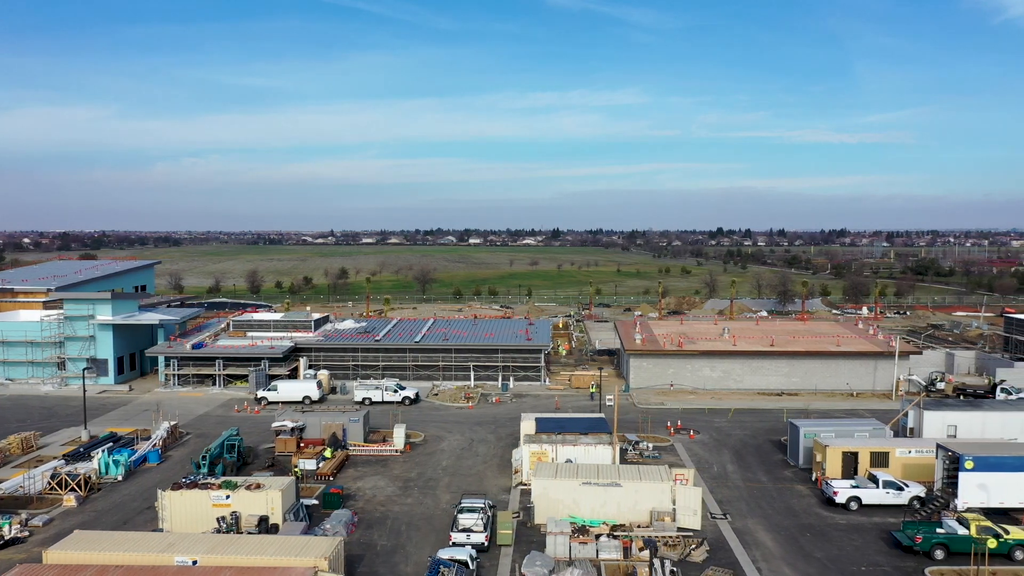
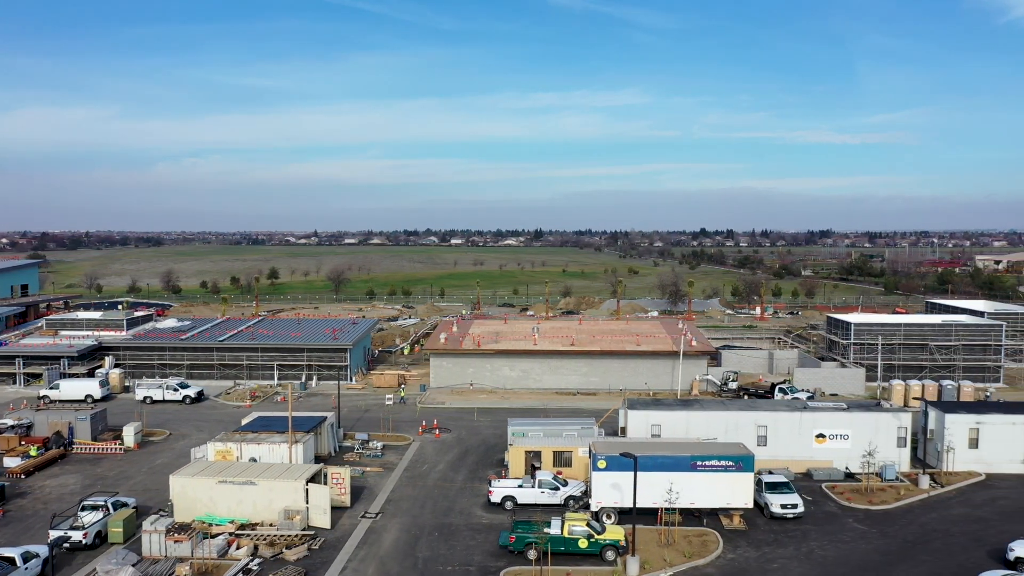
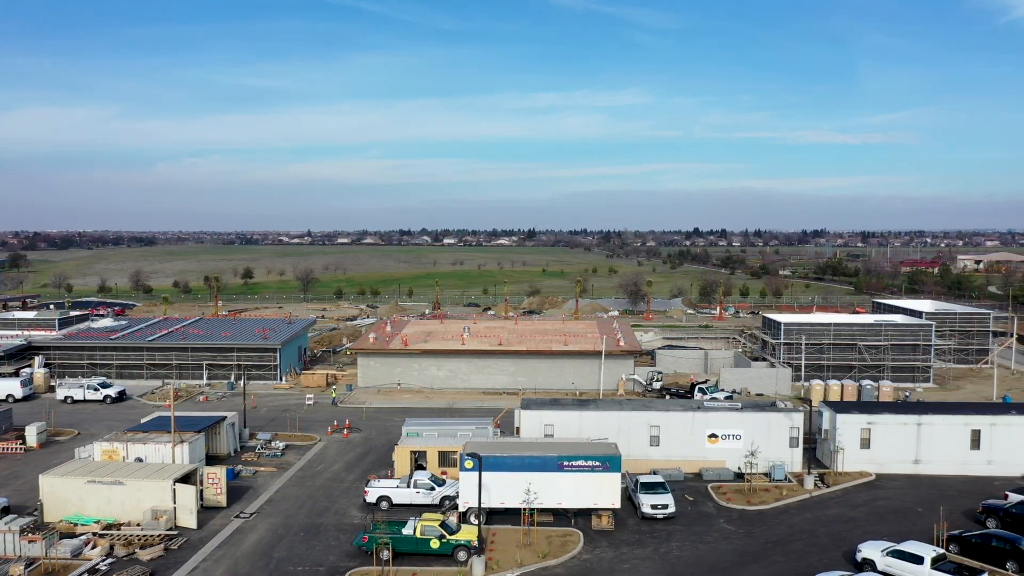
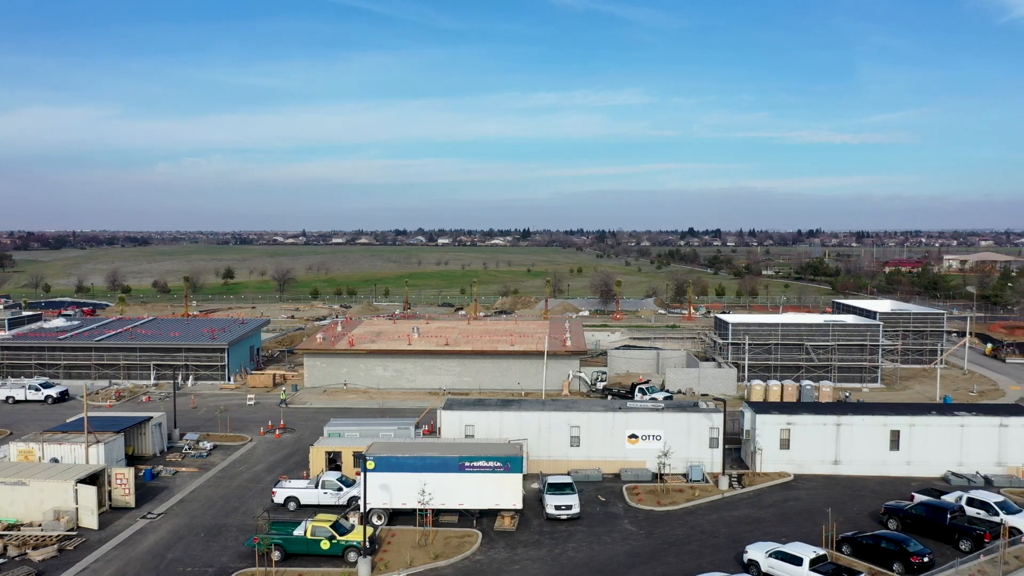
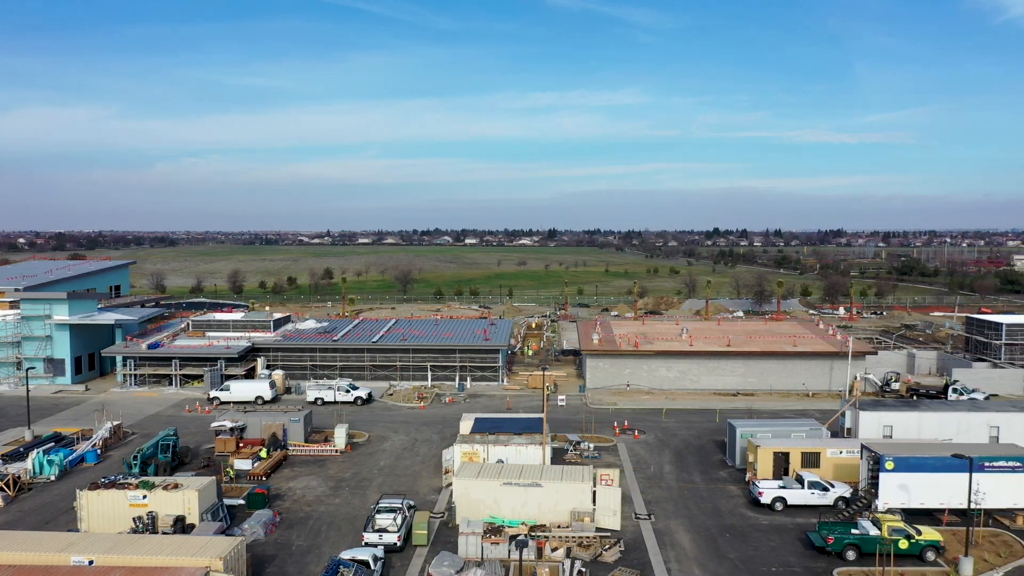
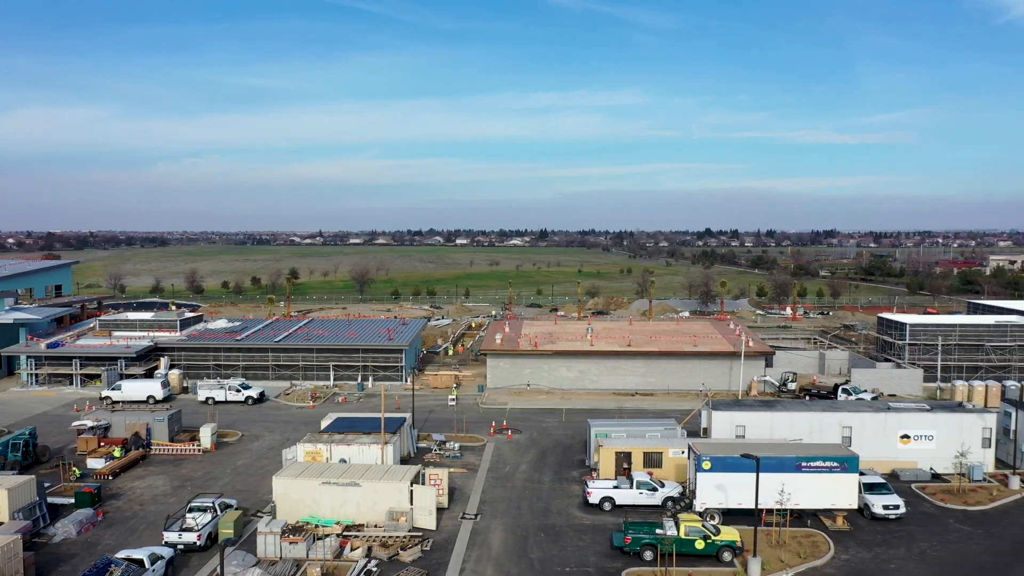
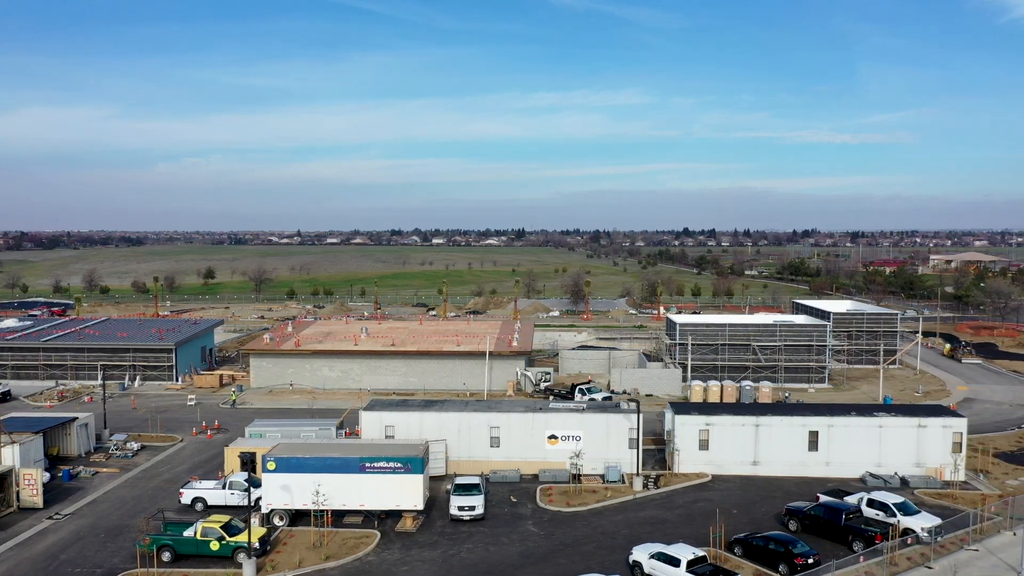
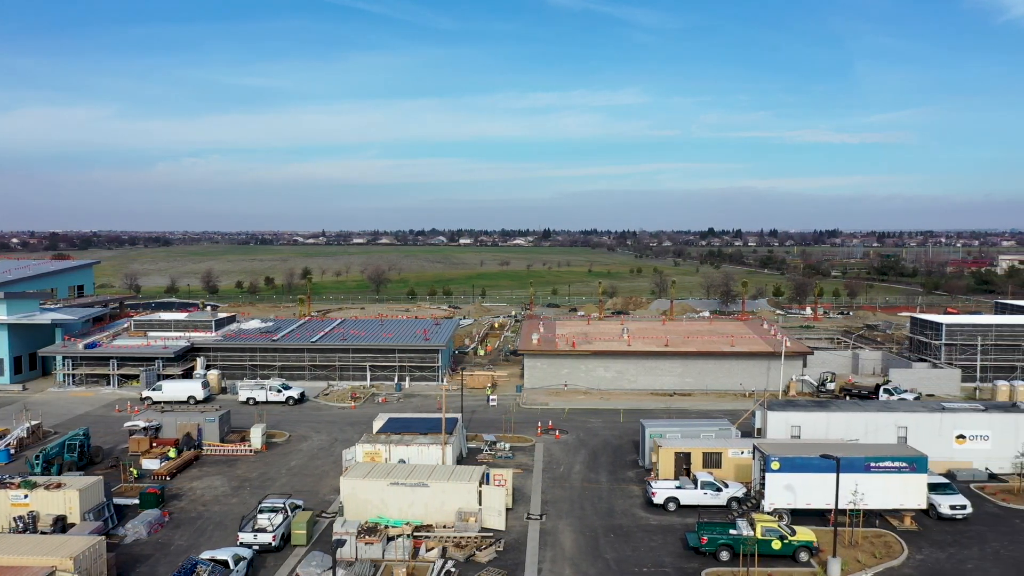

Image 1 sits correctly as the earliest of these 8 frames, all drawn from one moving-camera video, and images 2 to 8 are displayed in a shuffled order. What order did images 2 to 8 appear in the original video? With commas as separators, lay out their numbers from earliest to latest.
5, 8, 6, 2, 3, 4, 7
